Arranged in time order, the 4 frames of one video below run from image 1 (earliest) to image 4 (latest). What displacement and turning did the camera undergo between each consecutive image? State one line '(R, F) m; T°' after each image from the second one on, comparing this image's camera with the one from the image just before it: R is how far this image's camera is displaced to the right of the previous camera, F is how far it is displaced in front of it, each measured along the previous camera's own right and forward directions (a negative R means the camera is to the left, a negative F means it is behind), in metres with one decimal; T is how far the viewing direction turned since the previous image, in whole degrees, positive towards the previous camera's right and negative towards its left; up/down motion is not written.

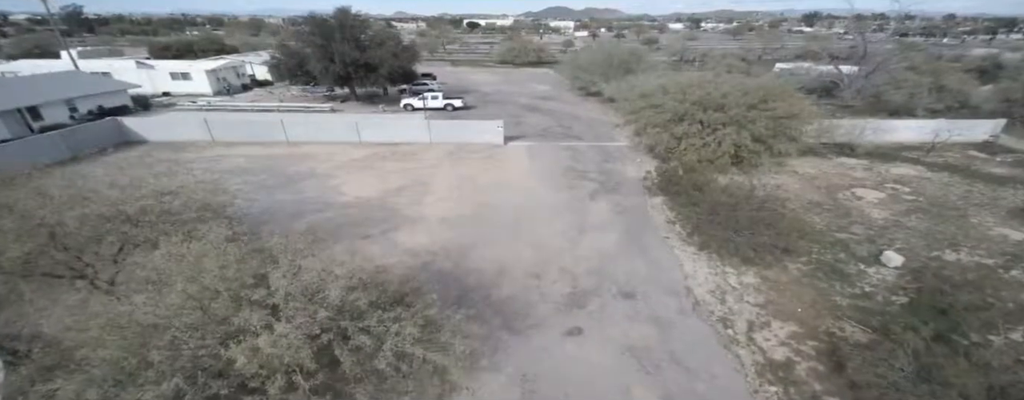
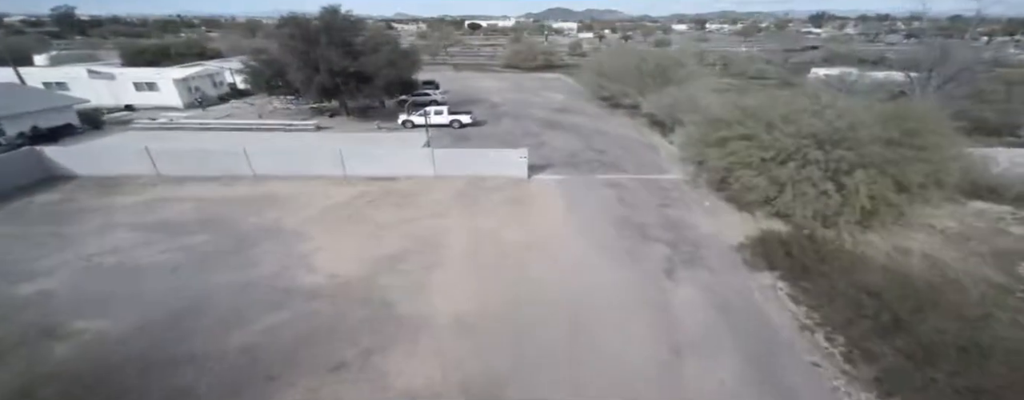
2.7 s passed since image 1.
(-1.1, +4.2) m; 0°
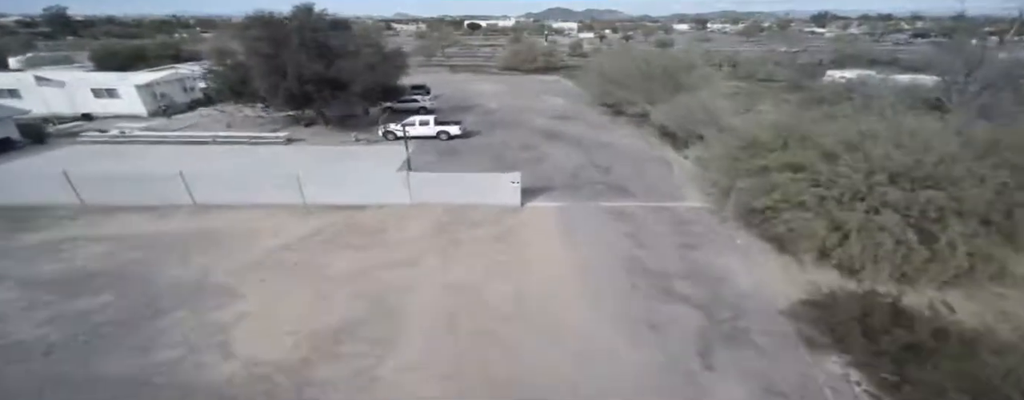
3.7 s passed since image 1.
(+0.3, +2.4) m; 0°
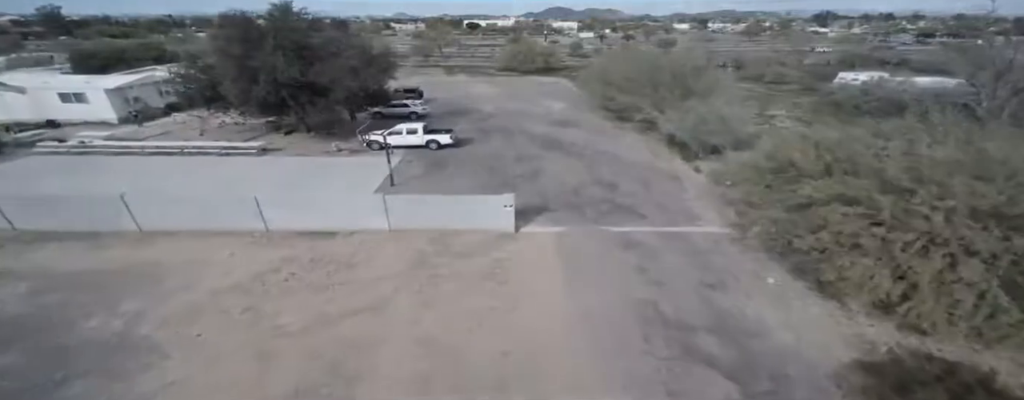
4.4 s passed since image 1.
(+0.2, +1.6) m; 0°
